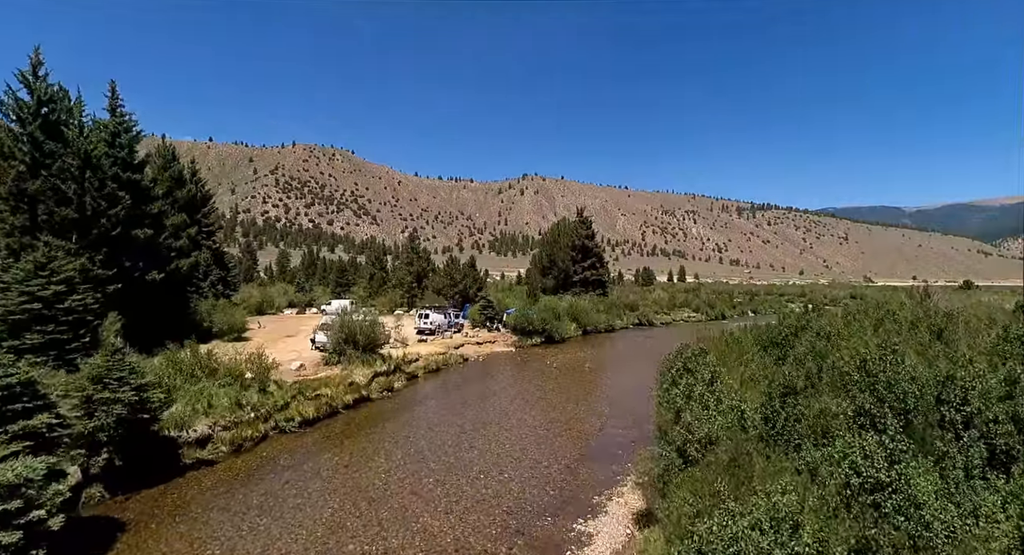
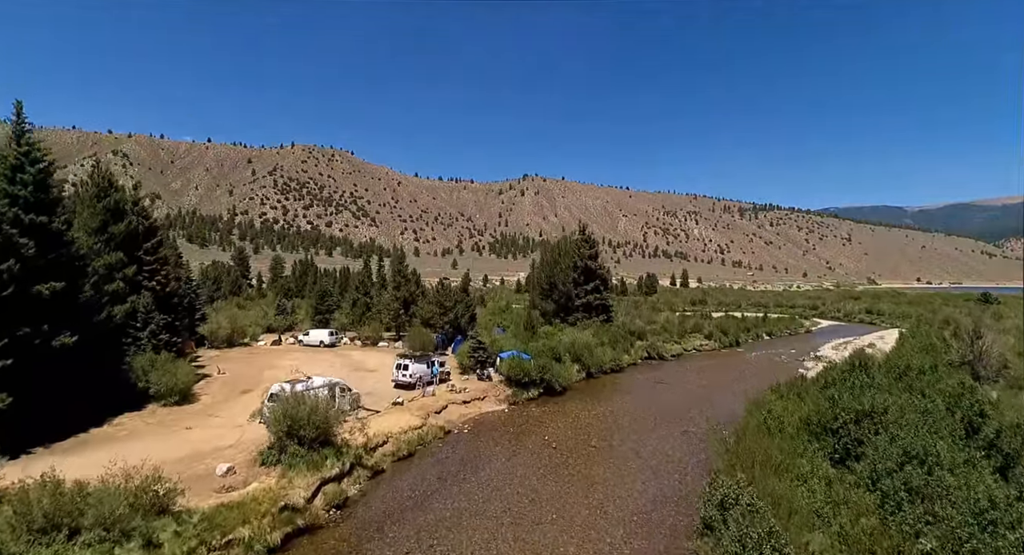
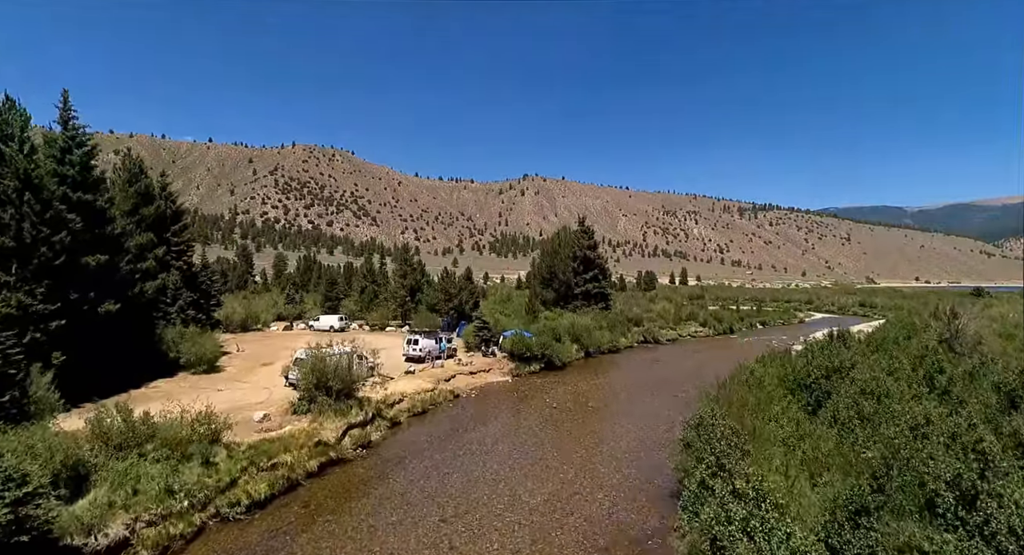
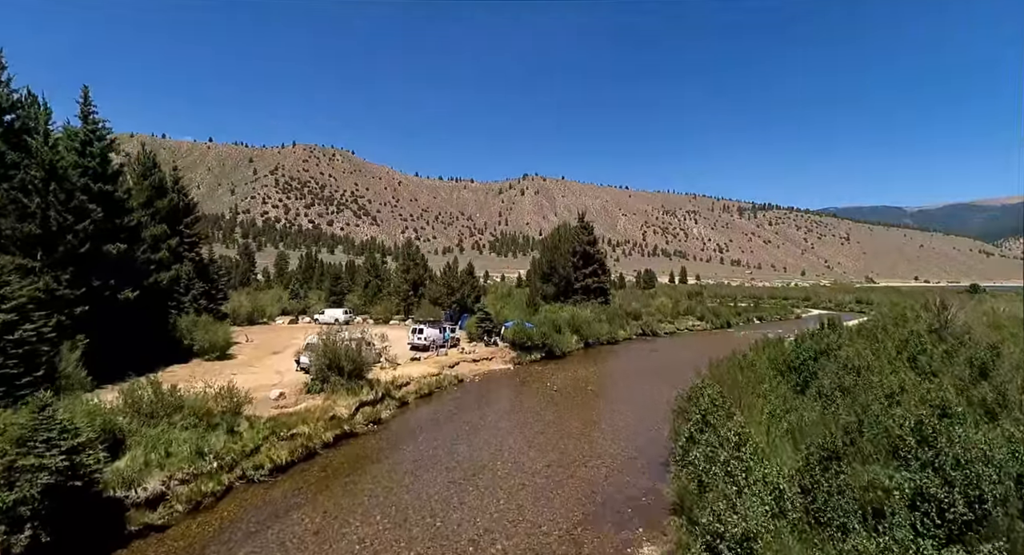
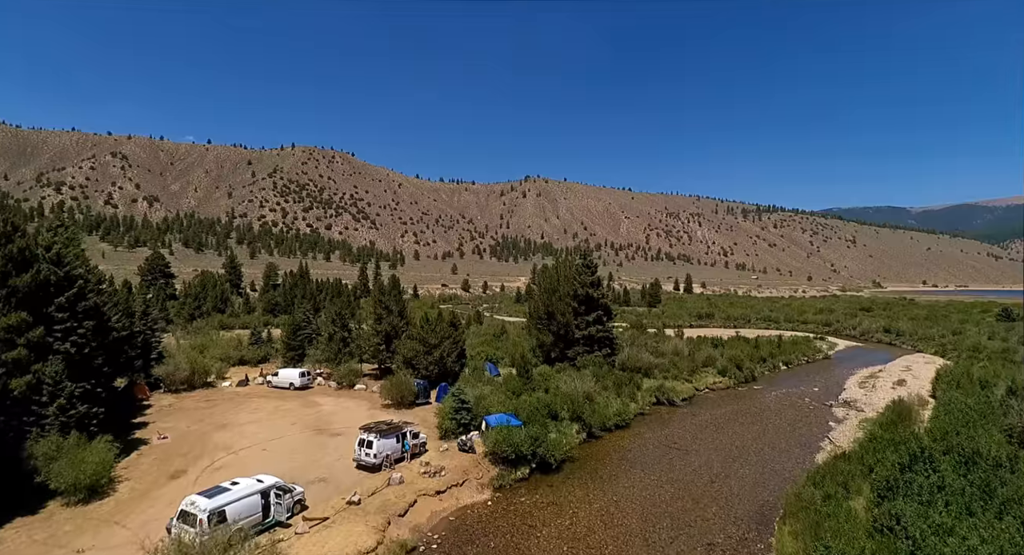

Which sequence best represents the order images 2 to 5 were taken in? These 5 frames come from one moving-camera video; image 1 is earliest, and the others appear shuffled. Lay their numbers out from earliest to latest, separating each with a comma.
4, 3, 2, 5
